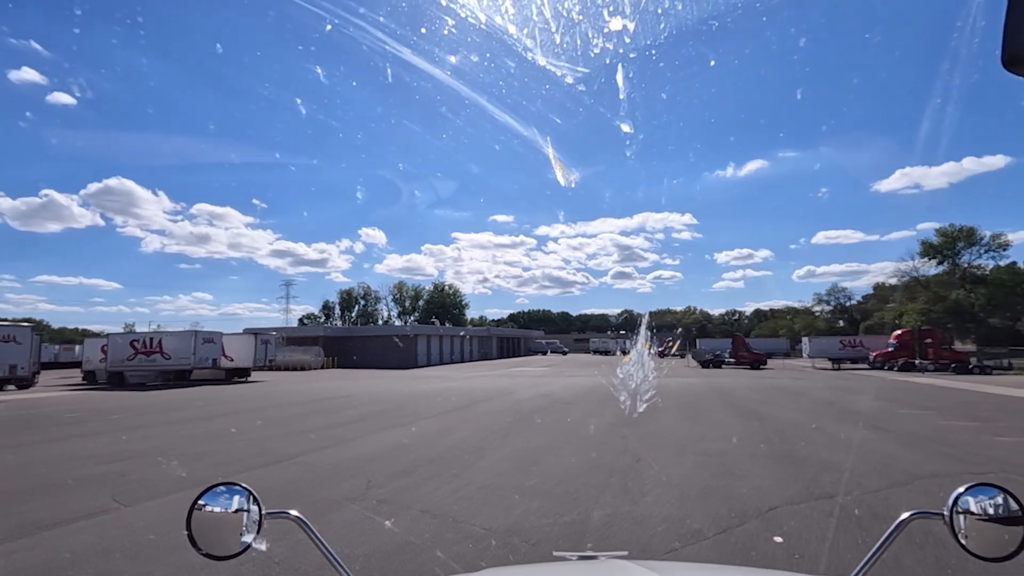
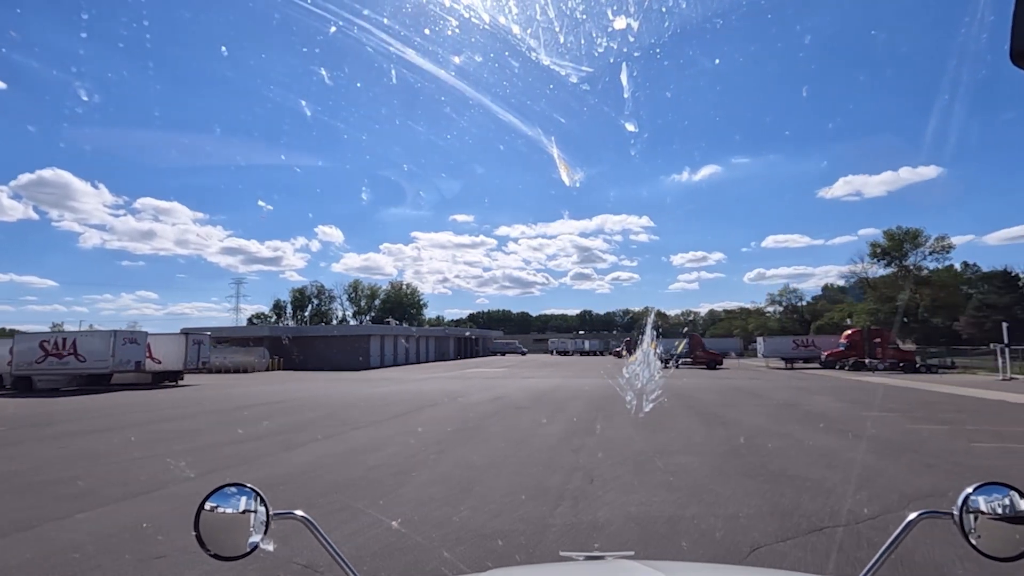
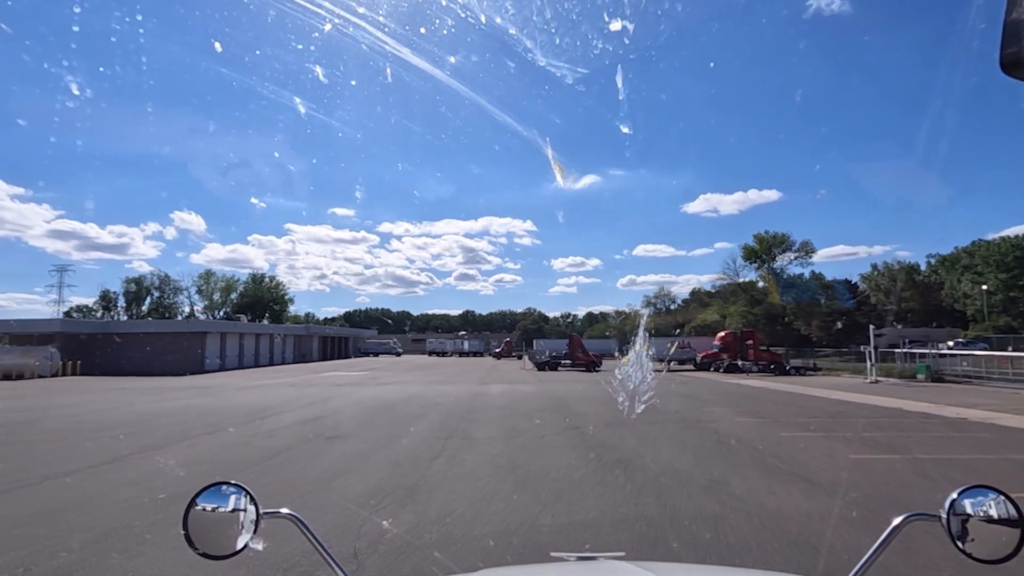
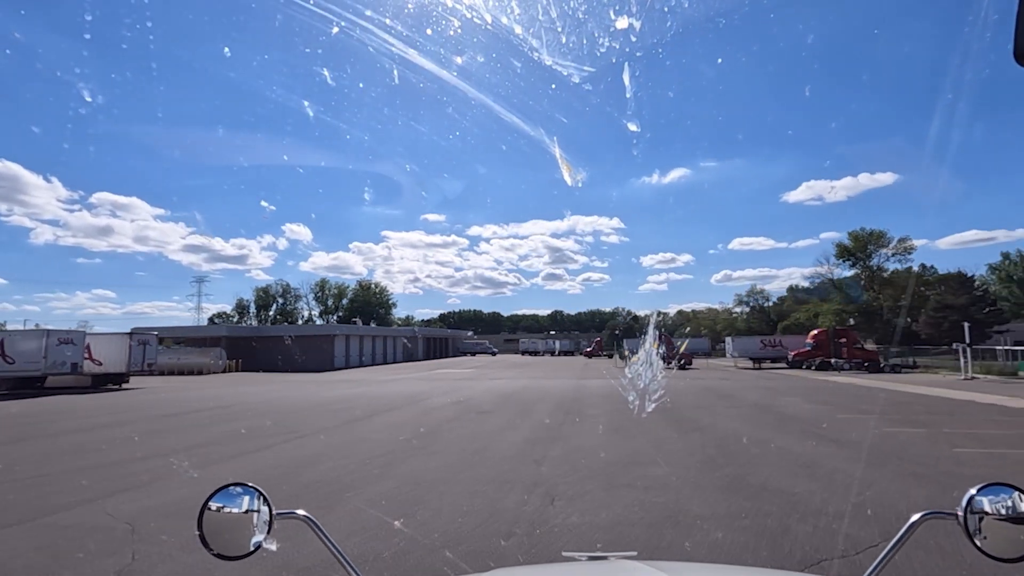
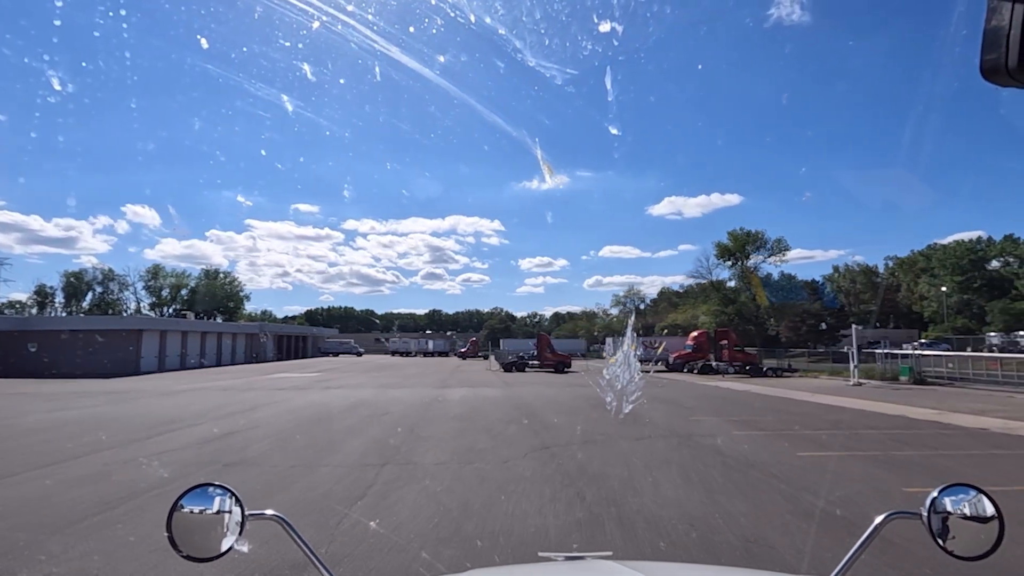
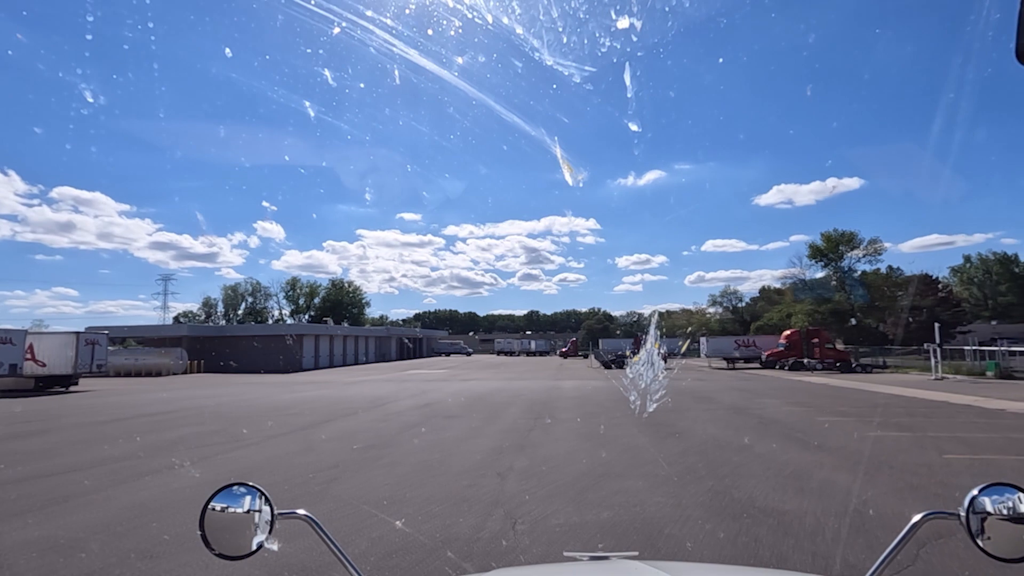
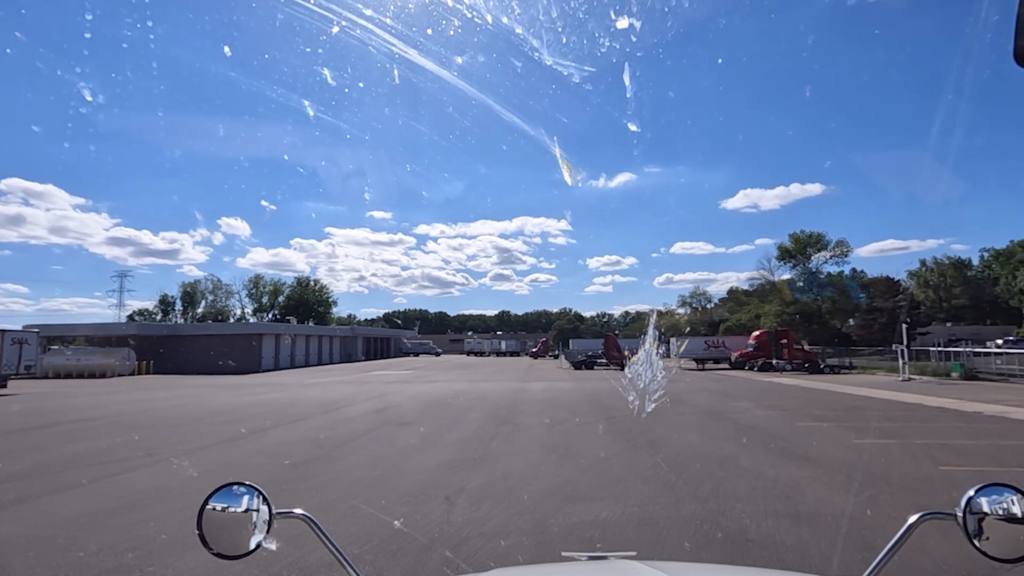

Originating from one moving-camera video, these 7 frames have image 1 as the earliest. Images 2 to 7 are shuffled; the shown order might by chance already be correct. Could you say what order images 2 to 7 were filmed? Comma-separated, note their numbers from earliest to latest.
2, 4, 6, 7, 3, 5
